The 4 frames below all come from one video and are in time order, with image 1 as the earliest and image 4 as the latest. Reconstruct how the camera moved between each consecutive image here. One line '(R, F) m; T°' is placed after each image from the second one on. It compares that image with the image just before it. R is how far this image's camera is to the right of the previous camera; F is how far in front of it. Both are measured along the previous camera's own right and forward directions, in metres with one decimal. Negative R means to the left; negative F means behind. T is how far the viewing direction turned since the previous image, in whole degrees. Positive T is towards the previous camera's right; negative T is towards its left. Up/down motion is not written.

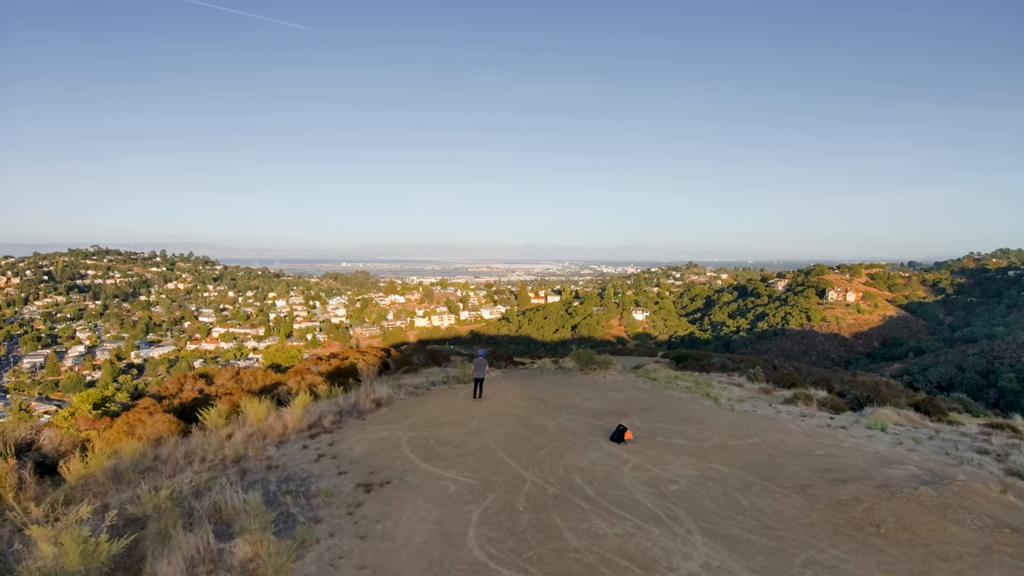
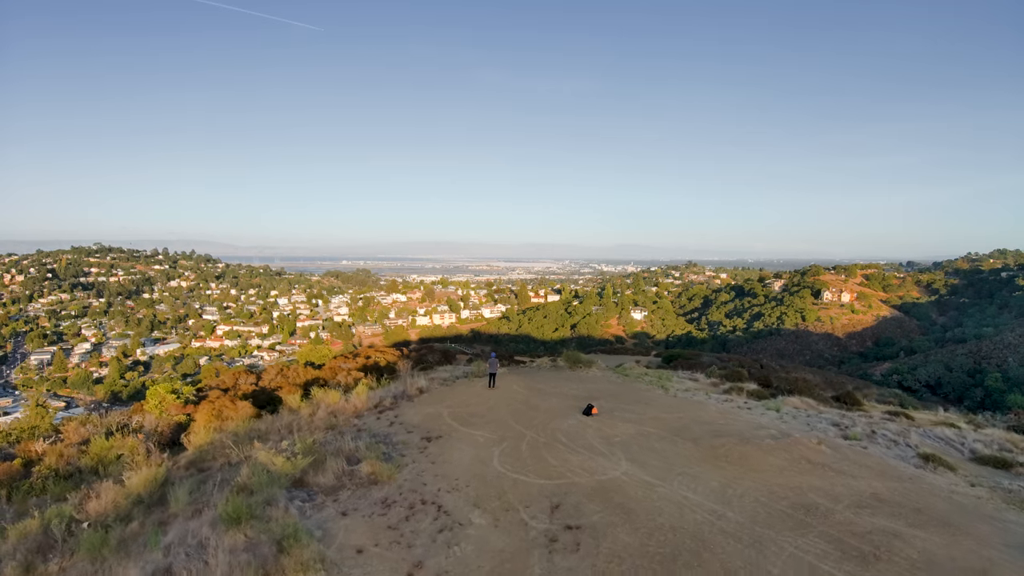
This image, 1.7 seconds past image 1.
(-0.1, -2.0) m; 0°
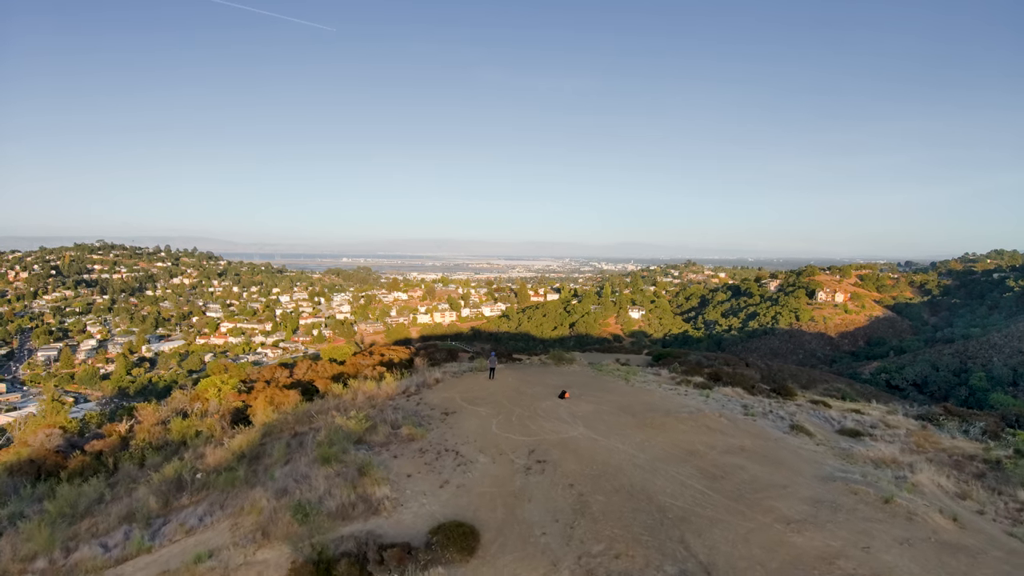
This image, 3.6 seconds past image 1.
(+0.1, -2.1) m; 0°
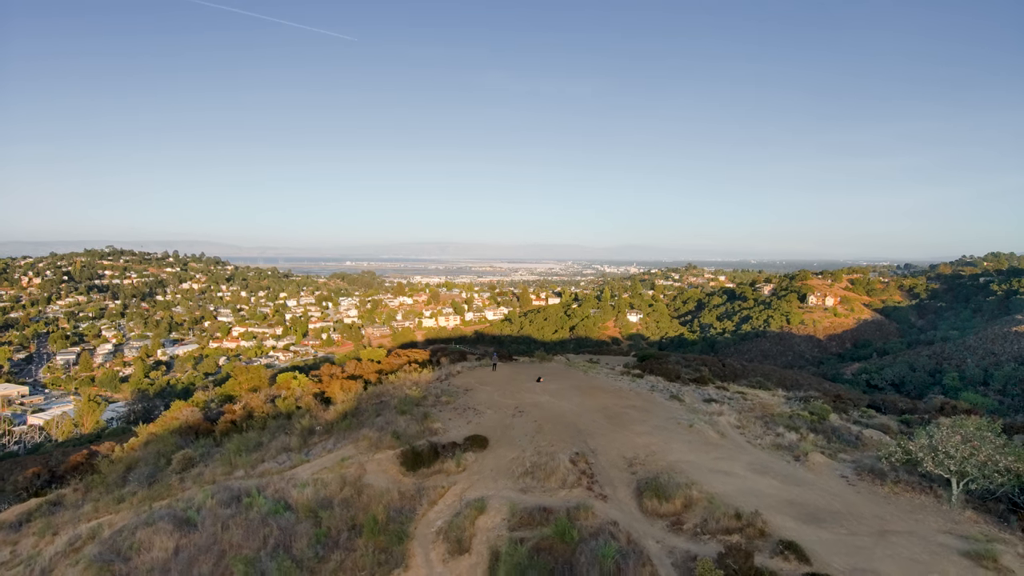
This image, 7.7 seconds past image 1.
(+0.2, -5.0) m; 0°
